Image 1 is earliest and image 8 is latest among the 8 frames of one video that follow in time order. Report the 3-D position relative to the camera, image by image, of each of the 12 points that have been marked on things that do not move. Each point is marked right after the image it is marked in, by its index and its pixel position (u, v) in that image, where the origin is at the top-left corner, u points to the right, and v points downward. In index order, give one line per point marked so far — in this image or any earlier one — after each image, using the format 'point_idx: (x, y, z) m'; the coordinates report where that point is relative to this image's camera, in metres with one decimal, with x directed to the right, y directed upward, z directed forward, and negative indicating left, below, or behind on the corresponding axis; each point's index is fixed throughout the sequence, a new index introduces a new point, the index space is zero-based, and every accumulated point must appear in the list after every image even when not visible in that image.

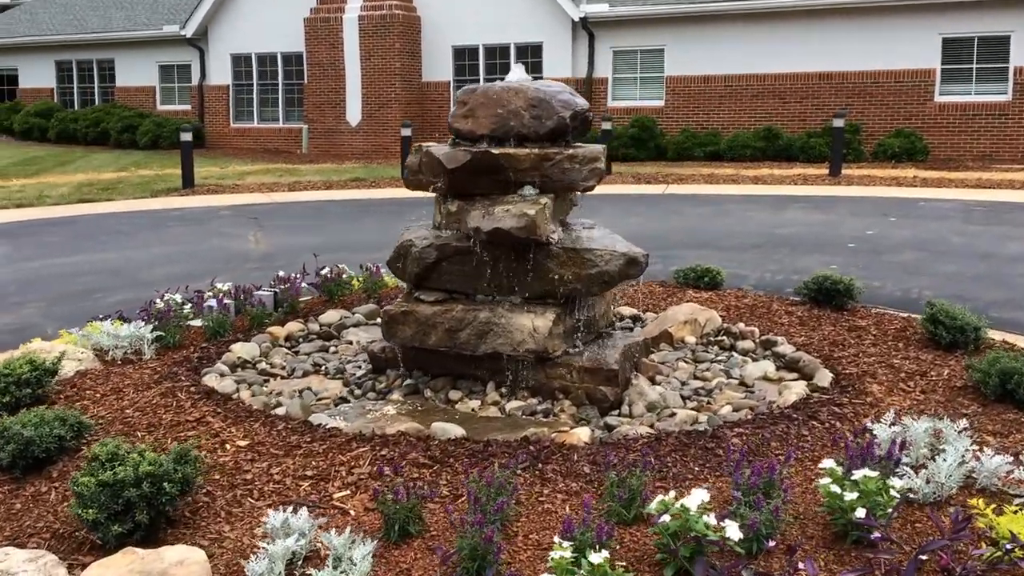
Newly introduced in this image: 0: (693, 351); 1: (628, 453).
0: (+1.2, -0.4, +6.8) m
1: (+0.5, -0.7, +4.5) m
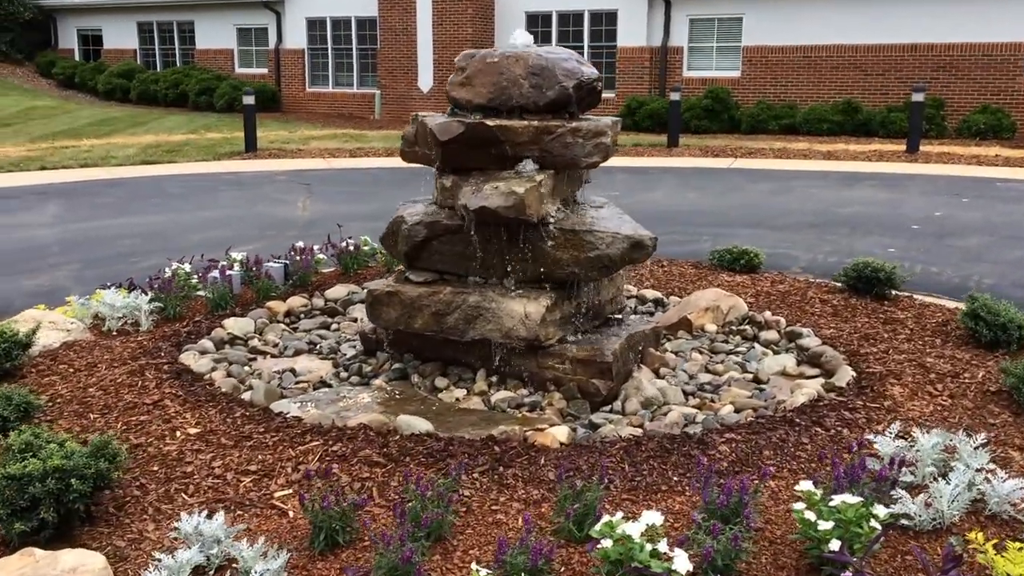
0: (+1.2, -0.3, +6.3) m
1: (+0.4, -0.6, +4.1) m
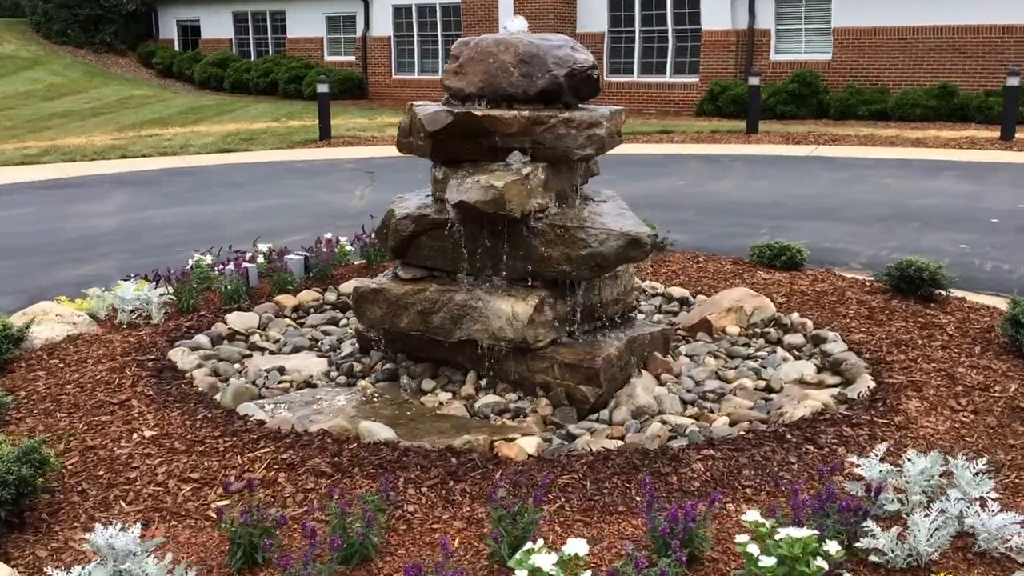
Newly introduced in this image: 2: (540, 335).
0: (+1.2, -0.3, +6.0) m
1: (+0.2, -0.7, +3.9) m
2: (+0.1, -0.2, +4.9) m
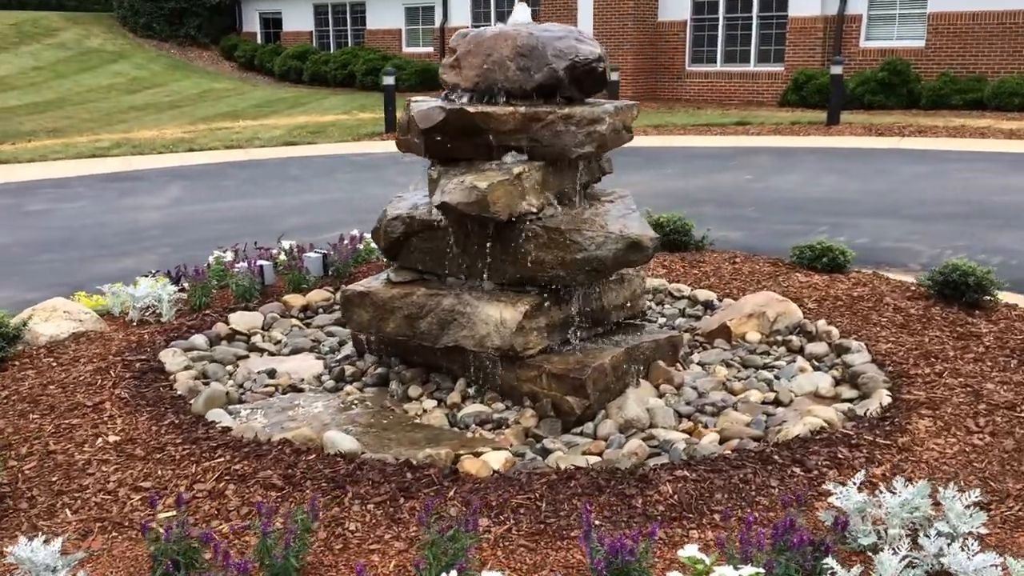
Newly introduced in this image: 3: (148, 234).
0: (+1.2, -0.3, +5.7) m
1: (0.0, -0.7, +3.7) m
2: (+0.1, -0.2, +4.7) m
3: (-3.6, +0.5, +10.8) m
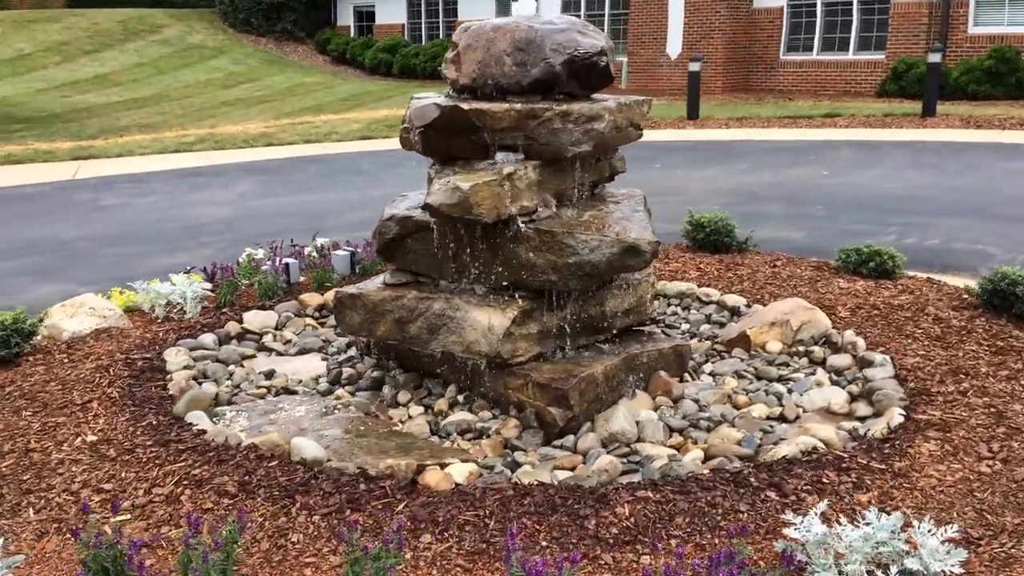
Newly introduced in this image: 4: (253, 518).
0: (+1.3, -0.4, +5.4) m
1: (-0.1, -0.7, +3.6) m
2: (0.0, -0.3, +4.6) m
3: (-3.1, +0.6, +11.0) m
4: (-0.8, -0.7, +3.4) m
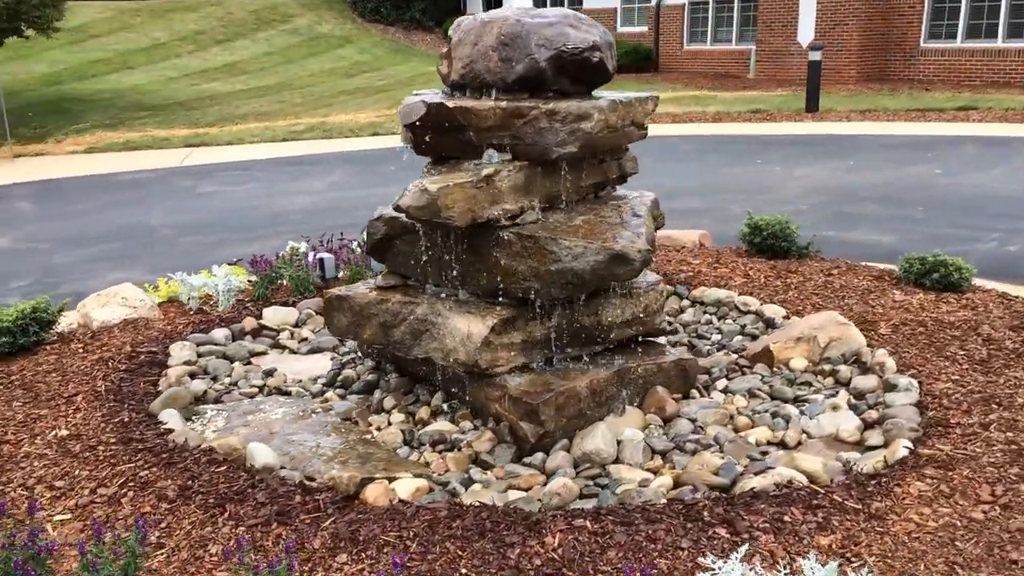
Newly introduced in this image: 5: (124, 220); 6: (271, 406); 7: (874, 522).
0: (+1.3, -0.4, +5.1) m
1: (-0.4, -0.8, +3.4) m
2: (-0.1, -0.3, +4.4) m
3: (-2.3, +0.7, +11.1) m
4: (-1.0, -0.7, +3.4) m
5: (-4.2, +0.8, +11.9) m
6: (-1.0, -0.5, +4.7) m
7: (+1.2, -0.7, +3.5) m
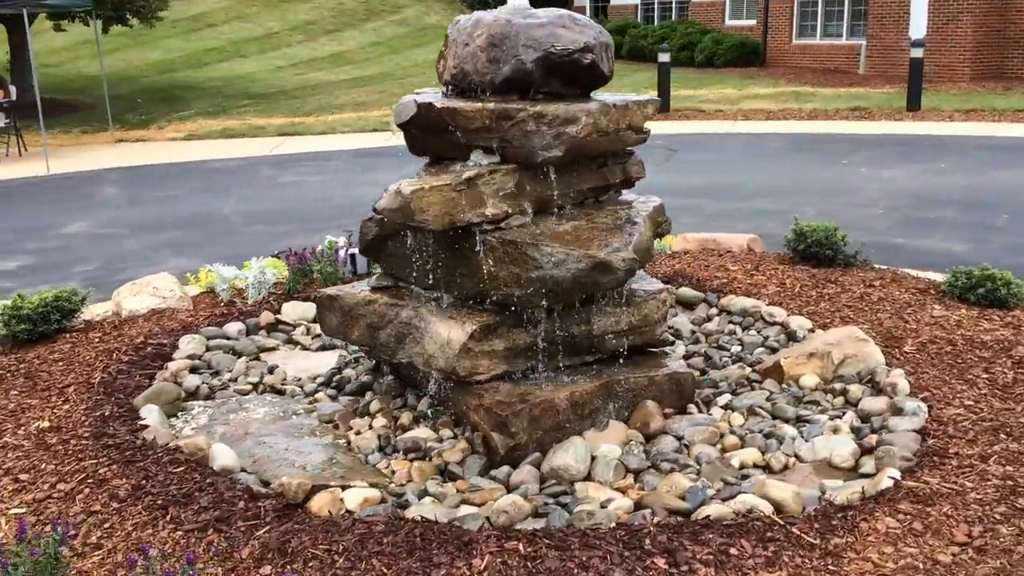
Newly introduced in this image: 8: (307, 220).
0: (+1.2, -0.5, +4.9) m
1: (-0.6, -0.8, +3.3) m
2: (-0.1, -0.3, +4.3) m
3: (-1.7, +0.8, +11.2) m
4: (-1.2, -0.7, +3.4) m
5: (-3.5, +0.9, +12.2) m
6: (-1.1, -0.5, +4.7) m
7: (+1.0, -0.8, +3.3) m
8: (-2.2, +0.7, +11.0) m
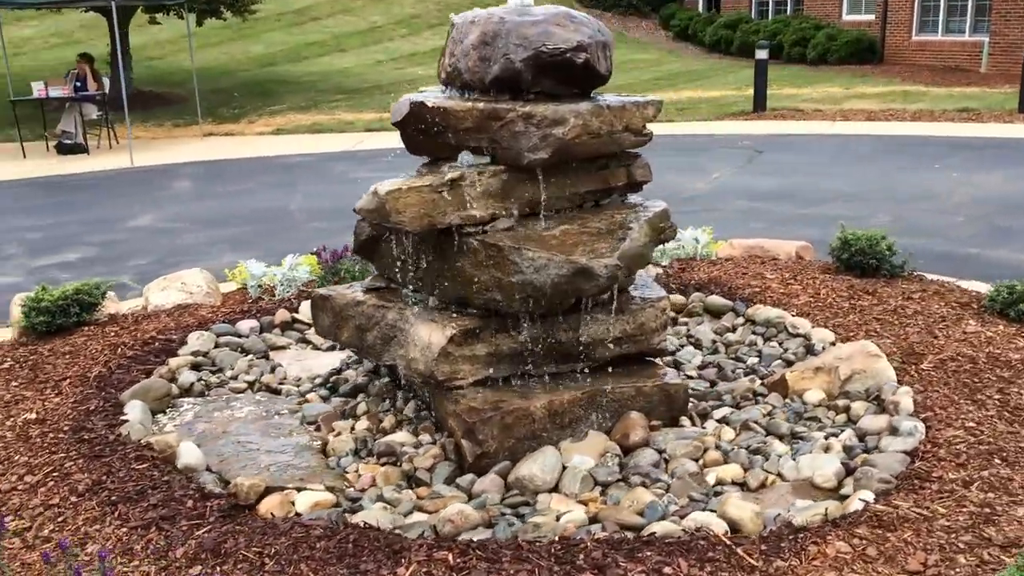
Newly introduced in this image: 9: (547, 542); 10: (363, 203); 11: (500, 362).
0: (+1.2, -0.5, +4.7) m
1: (-0.7, -0.8, +3.4) m
2: (-0.2, -0.3, +4.2) m
3: (-1.1, +0.8, +11.3) m
4: (-1.4, -0.7, +3.4) m
5: (-2.8, +1.0, +12.5) m
6: (-1.1, -0.5, +4.7) m
7: (+0.8, -0.9, +3.1) m
8: (-1.6, +0.7, +11.2) m
9: (+0.1, -0.8, +3.3) m
10: (-0.6, +0.3, +4.2) m
11: (-0.1, -0.3, +4.3) m
